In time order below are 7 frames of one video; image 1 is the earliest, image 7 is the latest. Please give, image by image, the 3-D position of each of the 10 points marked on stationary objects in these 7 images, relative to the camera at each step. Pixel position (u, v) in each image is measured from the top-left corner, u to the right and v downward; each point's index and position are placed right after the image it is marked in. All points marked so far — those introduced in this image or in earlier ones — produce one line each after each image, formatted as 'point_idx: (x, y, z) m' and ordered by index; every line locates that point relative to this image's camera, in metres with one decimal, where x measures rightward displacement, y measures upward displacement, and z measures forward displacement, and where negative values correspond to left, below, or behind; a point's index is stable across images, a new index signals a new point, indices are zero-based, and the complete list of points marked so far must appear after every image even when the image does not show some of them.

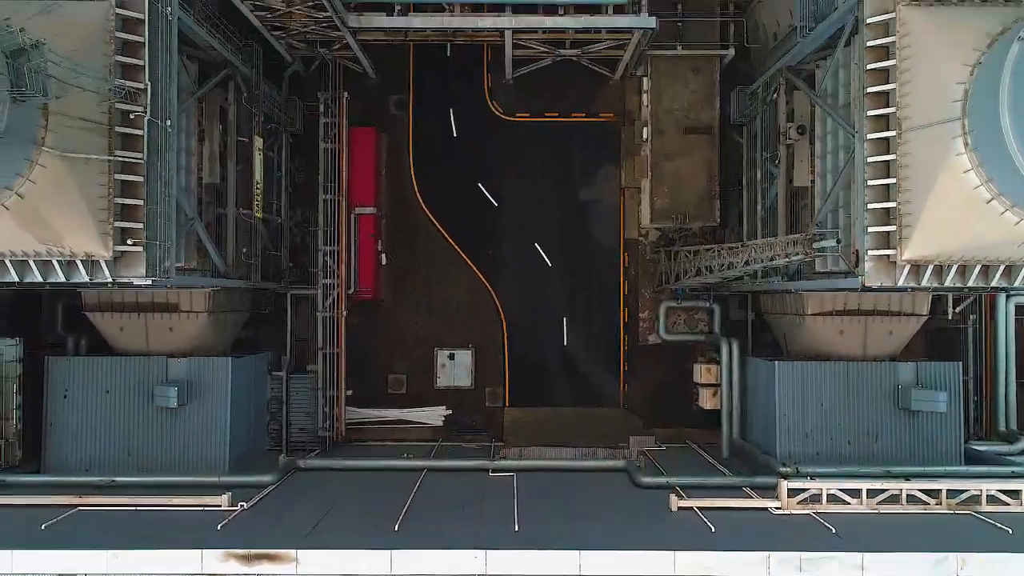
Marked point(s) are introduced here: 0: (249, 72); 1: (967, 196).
0: (-6.4, +5.2, +16.5) m
1: (+7.6, +1.5, +11.2) m
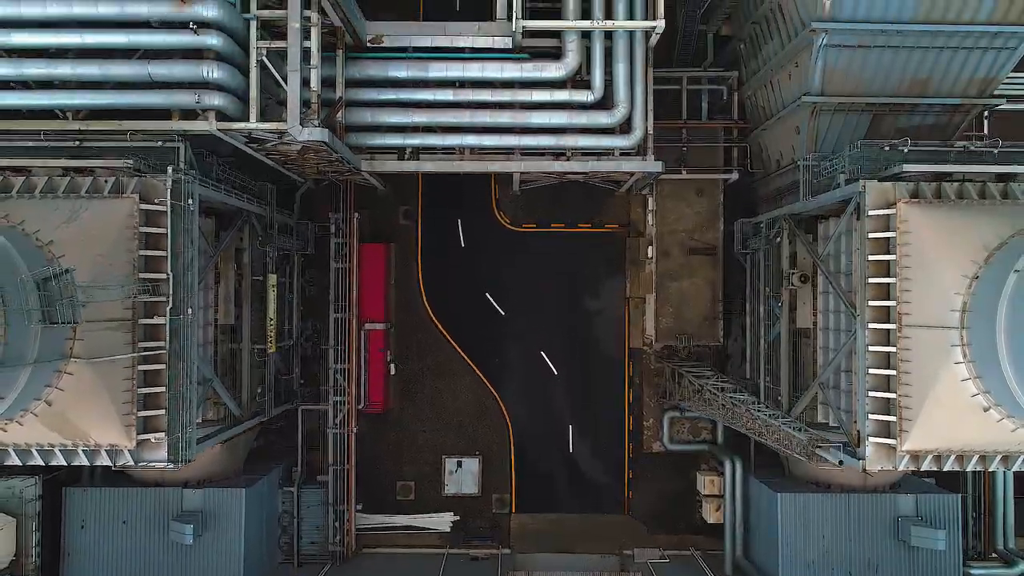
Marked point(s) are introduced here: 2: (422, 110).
0: (-6.2, +1.9, +16.8) m
1: (+7.8, -1.9, +11.6) m
2: (-2.2, +4.3, +16.2) m
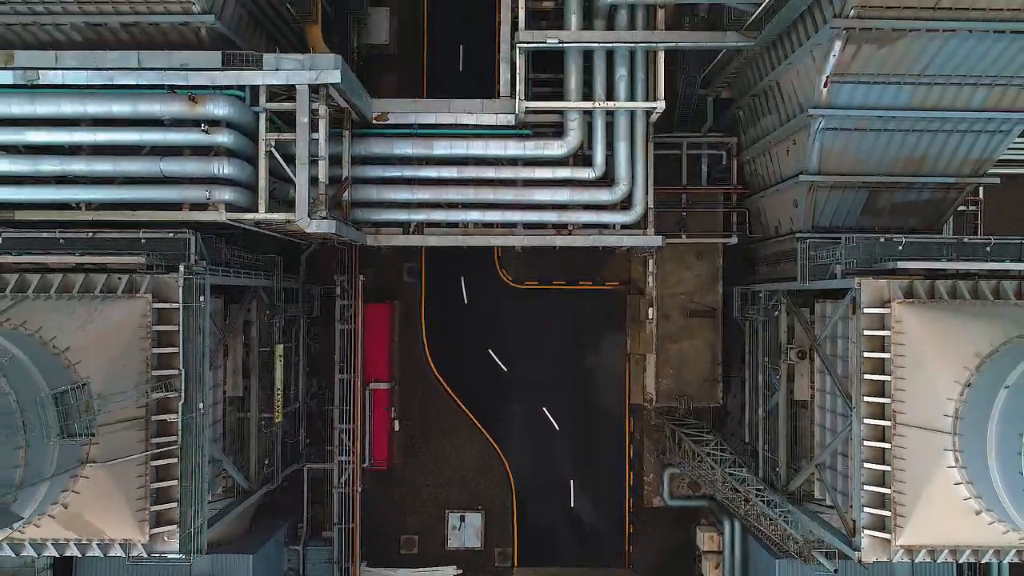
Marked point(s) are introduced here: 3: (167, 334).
0: (-6.1, +0.1, +17.1) m
1: (+7.9, -3.7, +11.9) m
2: (-2.1, +2.5, +16.5) m
3: (-6.5, -0.9, +12.6) m
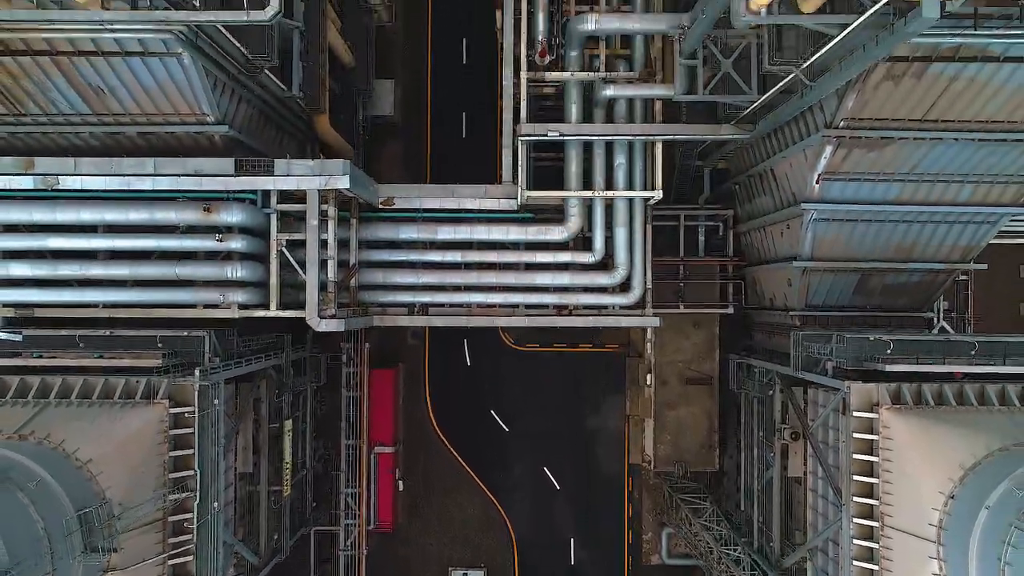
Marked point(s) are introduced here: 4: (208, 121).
0: (-6.1, -2.0, +17.7) m
1: (+7.9, -5.7, +12.4) m
2: (-2.1, +0.4, +17.0) m
3: (-6.5, -2.9, +13.2) m
4: (-6.2, +3.4, +13.7) m
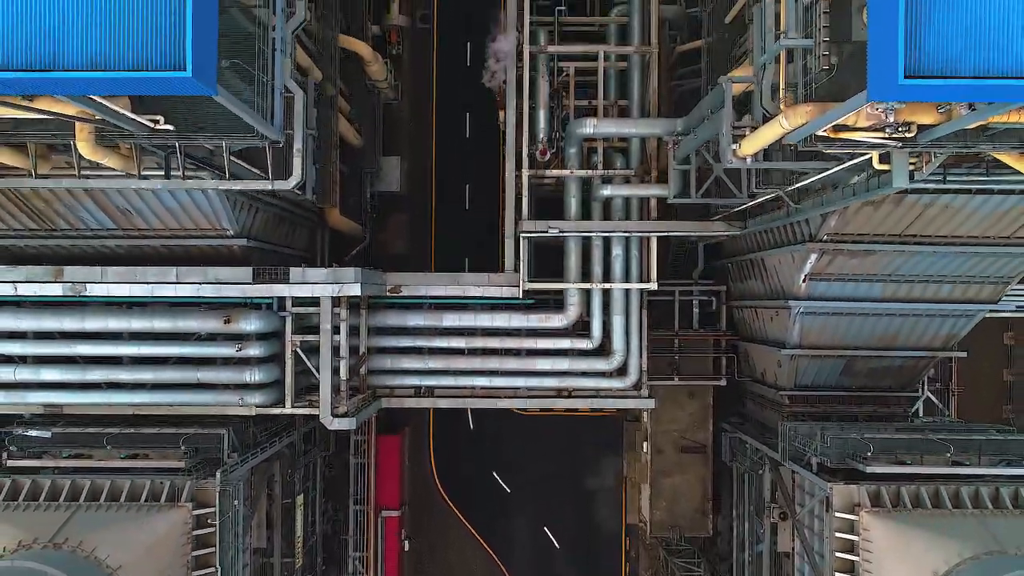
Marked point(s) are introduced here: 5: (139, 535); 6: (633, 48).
0: (-6.0, -4.2, +18.5) m
1: (+8.0, -8.0, +13.2) m
2: (-2.0, -1.8, +17.9) m
3: (-6.4, -5.2, +14.0) m
4: (-6.2, +1.2, +14.6) m
5: (-7.4, -4.9, +13.3) m
6: (+3.2, +6.2, +17.5) m
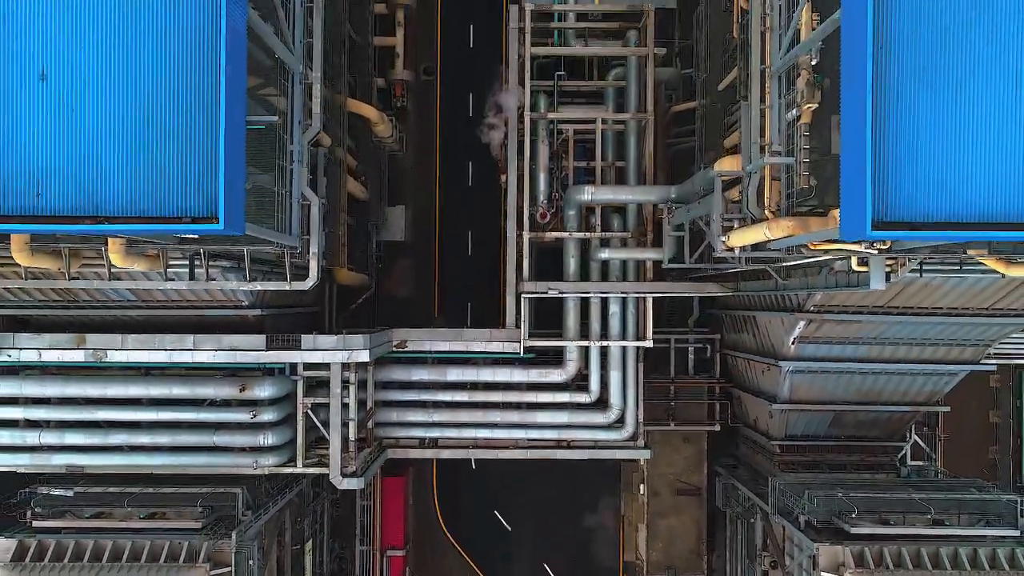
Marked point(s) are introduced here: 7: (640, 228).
0: (-6.0, -5.7, +19.2) m
1: (+8.0, -9.5, +13.9) m
2: (-2.0, -3.3, +18.6) m
3: (-6.4, -6.7, +14.7) m
4: (-6.1, -0.4, +15.3) m
5: (-7.4, -6.4, +14.0) m
6: (+3.2, +4.7, +18.2) m
7: (+3.4, +1.6, +18.1) m
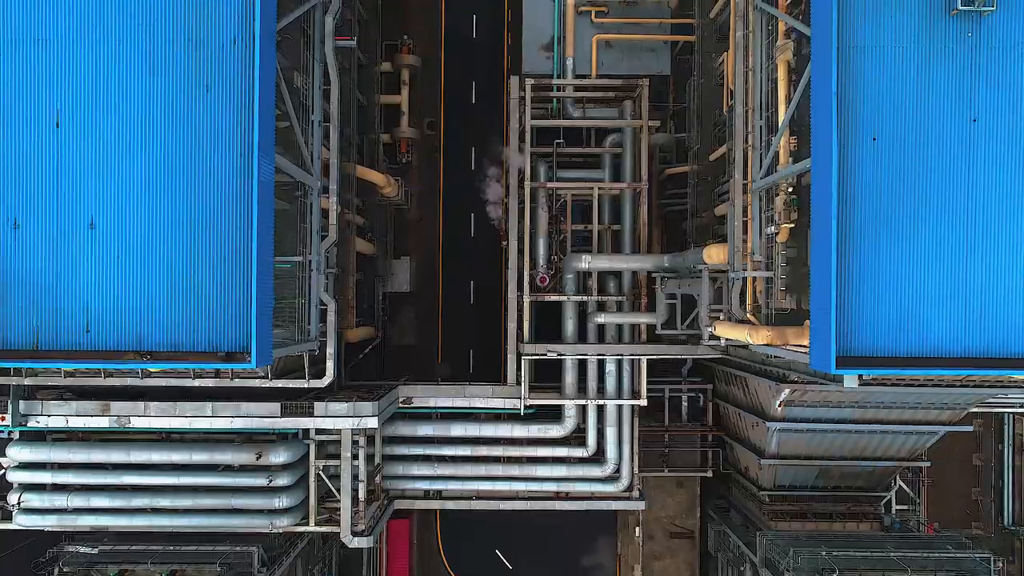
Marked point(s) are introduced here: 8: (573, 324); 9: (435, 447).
0: (-6.0, -7.5, +20.1) m
1: (+8.0, -11.2, +14.8) m
2: (-1.9, -5.1, +19.5) m
3: (-6.3, -8.4, +15.6) m
4: (-6.1, -2.1, +16.2) m
5: (-7.3, -8.1, +15.0) m
6: (+3.2, +3.0, +19.1) m
7: (+3.5, -0.1, +19.0) m
8: (+1.7, -1.0, +19.0) m
9: (-2.2, -4.6, +19.3) m
